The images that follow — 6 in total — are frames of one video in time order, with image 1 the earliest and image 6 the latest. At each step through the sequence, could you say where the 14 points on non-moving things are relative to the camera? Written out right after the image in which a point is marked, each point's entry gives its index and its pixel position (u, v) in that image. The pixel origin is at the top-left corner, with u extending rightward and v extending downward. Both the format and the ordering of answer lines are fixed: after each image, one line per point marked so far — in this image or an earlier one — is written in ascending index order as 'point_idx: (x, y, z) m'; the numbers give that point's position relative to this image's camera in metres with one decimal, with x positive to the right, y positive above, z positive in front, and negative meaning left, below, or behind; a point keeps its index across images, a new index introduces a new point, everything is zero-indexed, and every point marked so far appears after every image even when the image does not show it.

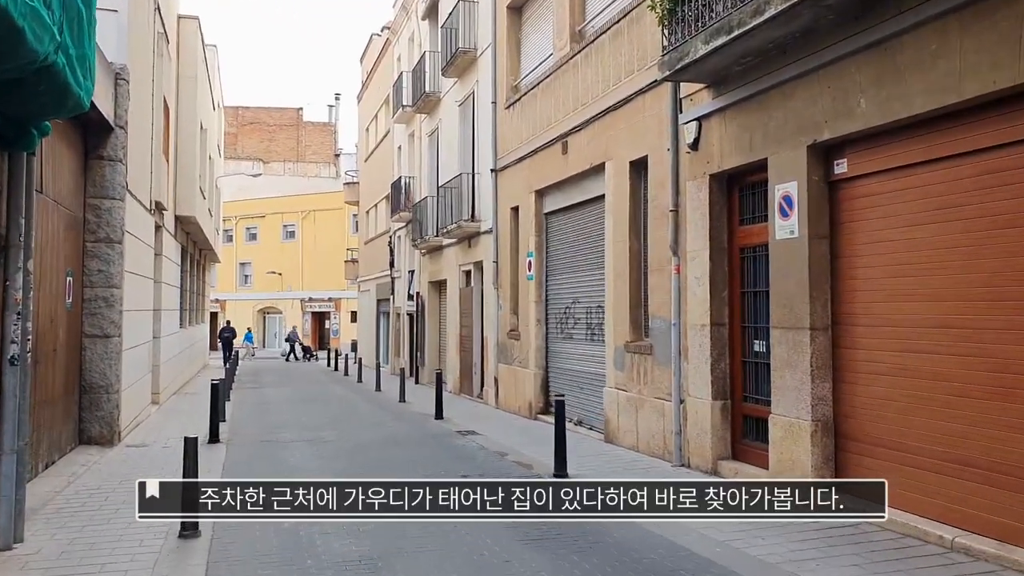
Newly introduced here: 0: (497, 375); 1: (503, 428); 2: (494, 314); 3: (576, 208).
0: (-0.3, -1.7, +17.0) m
1: (-0.2, -2.3, +13.9) m
2: (-0.4, -0.5, +17.3) m
3: (+1.1, +1.2, +13.7) m
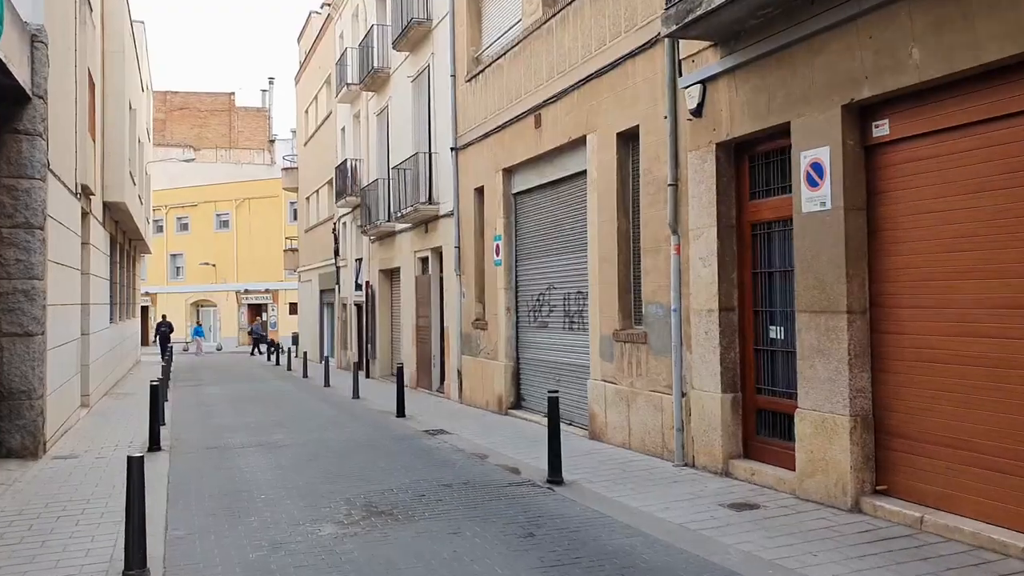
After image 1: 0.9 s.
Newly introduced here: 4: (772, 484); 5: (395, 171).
0: (-1.0, -1.5, +16.0) m
1: (-0.6, -2.0, +12.9) m
2: (-1.0, -0.3, +16.2) m
3: (+0.6, +1.5, +12.6) m
4: (+2.3, -1.7, +7.6) m
5: (-2.7, +2.7, +19.7) m
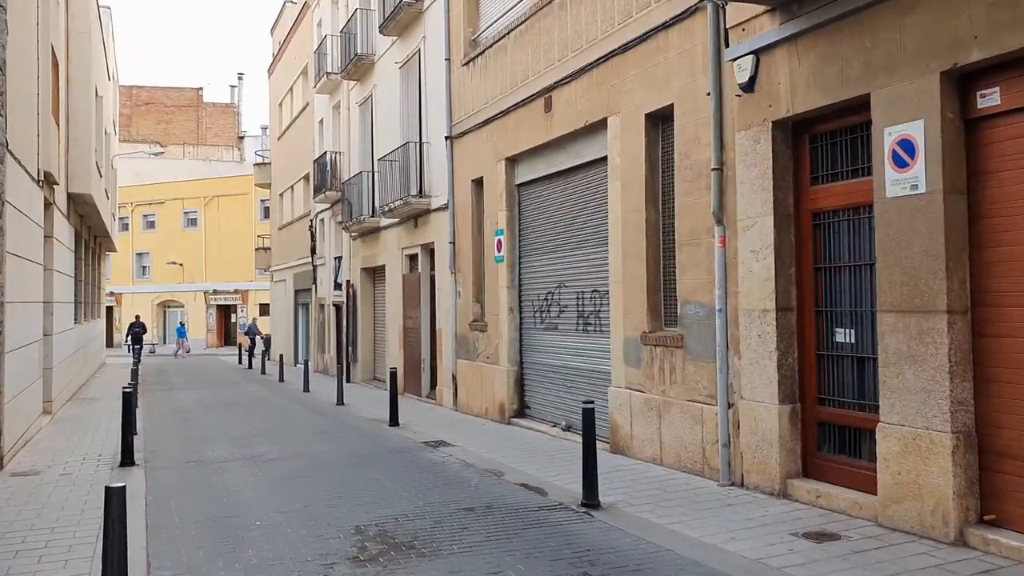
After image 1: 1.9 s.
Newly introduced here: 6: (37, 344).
0: (-1.0, -1.5, +14.9) m
1: (-0.5, -2.0, +11.8) m
2: (-1.1, -0.3, +15.1) m
3: (+0.7, +1.5, +11.6) m
4: (+2.6, -1.7, +6.7) m
5: (-2.8, +2.7, +18.5) m
6: (-7.4, -0.9, +13.6) m
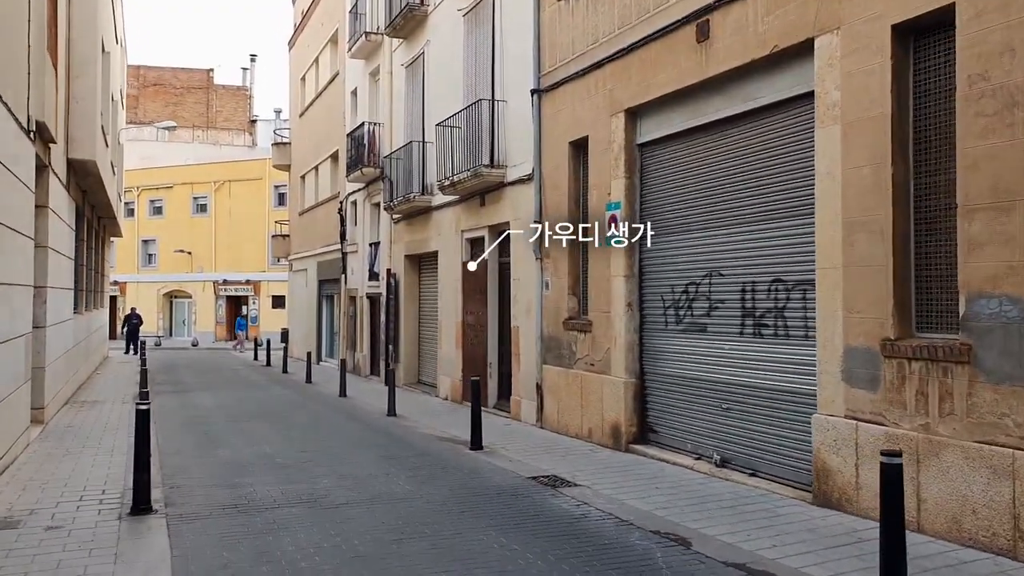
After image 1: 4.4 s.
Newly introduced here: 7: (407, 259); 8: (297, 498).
0: (+0.4, -1.3, +12.1) m
1: (+0.9, -1.9, +9.0) m
2: (+0.3, -0.1, +12.3) m
3: (+2.1, +1.6, +8.8) m
4: (+3.9, -1.6, +3.8) m
5: (-1.3, +2.9, +15.7) m
6: (-6.1, -0.6, +10.8) m
7: (-2.2, +0.6, +18.4) m
8: (-1.9, -1.8, +7.6) m
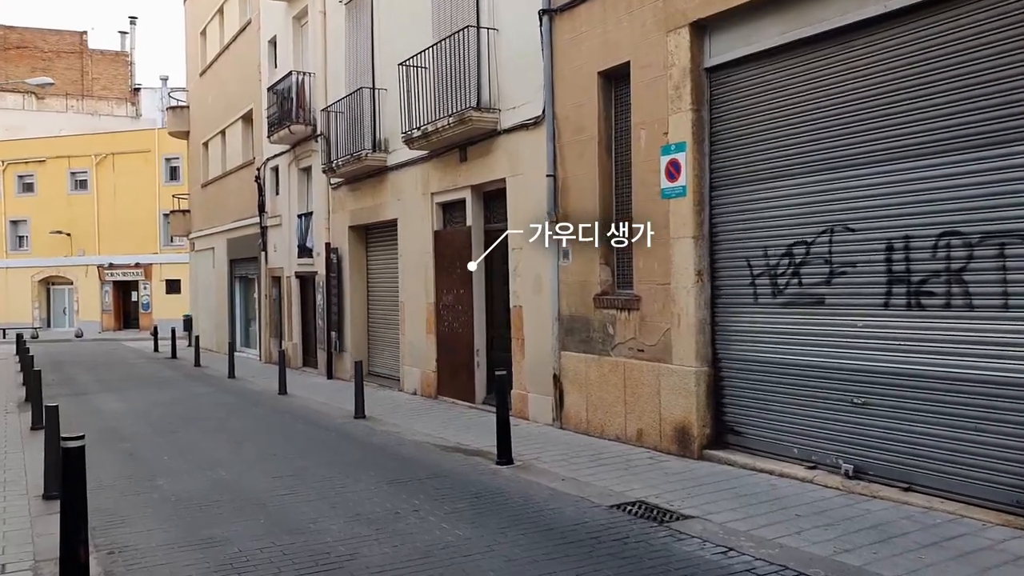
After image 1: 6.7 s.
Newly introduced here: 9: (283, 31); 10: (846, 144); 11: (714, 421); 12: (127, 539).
0: (+0.5, -1.0, +9.8) m
1: (+1.4, -1.6, +6.8) m
2: (+0.4, +0.3, +10.0) m
3: (+2.6, +1.9, +6.7) m
4: (+5.0, -1.4, +2.1) m
5: (-1.7, +3.3, +13.1) m
6: (-5.7, -0.4, +7.7) m
7: (-2.9, +1.1, +15.7) m
8: (-1.2, -1.6, +5.1) m
9: (-5.0, +5.6, +19.0) m
10: (+2.6, +1.1, +6.8) m
11: (+1.9, -1.2, +8.0) m
12: (-2.6, -1.7, +5.8) m
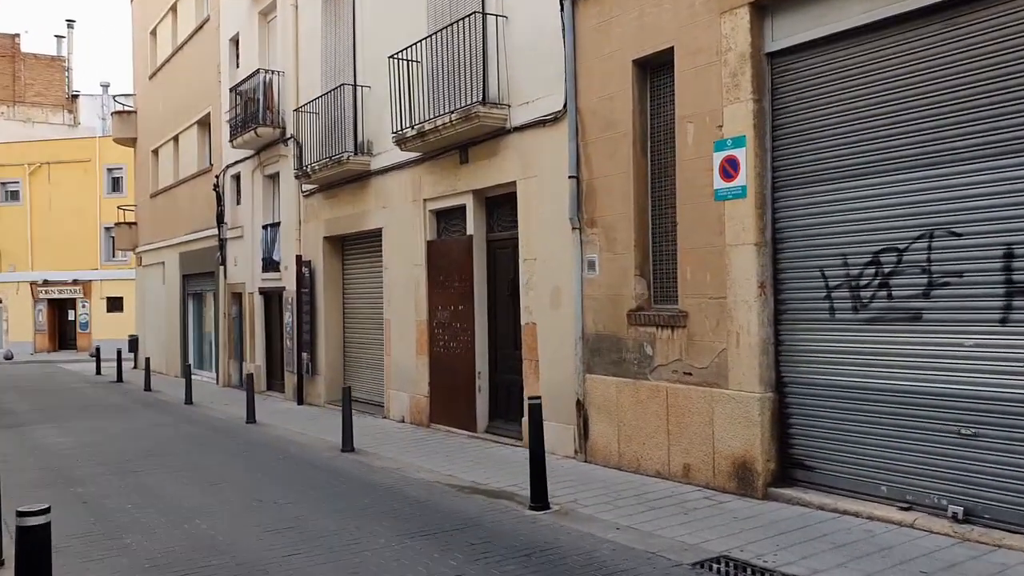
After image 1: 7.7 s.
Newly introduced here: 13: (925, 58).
0: (+0.7, -1.1, +8.7) m
1: (+1.8, -1.7, +5.8) m
2: (+0.6, +0.1, +8.9) m
3: (+3.0, +1.8, +5.8) m
4: (+5.7, -1.4, +1.3) m
5: (-1.8, +3.0, +11.9) m
6: (-5.4, -0.5, +6.2) m
7: (-3.1, +0.8, +14.4) m
8: (-0.7, -1.7, +3.9) m
9: (-5.4, +5.3, +17.7) m
10: (+2.9, +1.0, +5.9) m
11: (+2.1, -1.3, +7.0) m
12: (-2.1, -1.7, +4.5) m
13: (+2.9, +1.6, +6.0) m
